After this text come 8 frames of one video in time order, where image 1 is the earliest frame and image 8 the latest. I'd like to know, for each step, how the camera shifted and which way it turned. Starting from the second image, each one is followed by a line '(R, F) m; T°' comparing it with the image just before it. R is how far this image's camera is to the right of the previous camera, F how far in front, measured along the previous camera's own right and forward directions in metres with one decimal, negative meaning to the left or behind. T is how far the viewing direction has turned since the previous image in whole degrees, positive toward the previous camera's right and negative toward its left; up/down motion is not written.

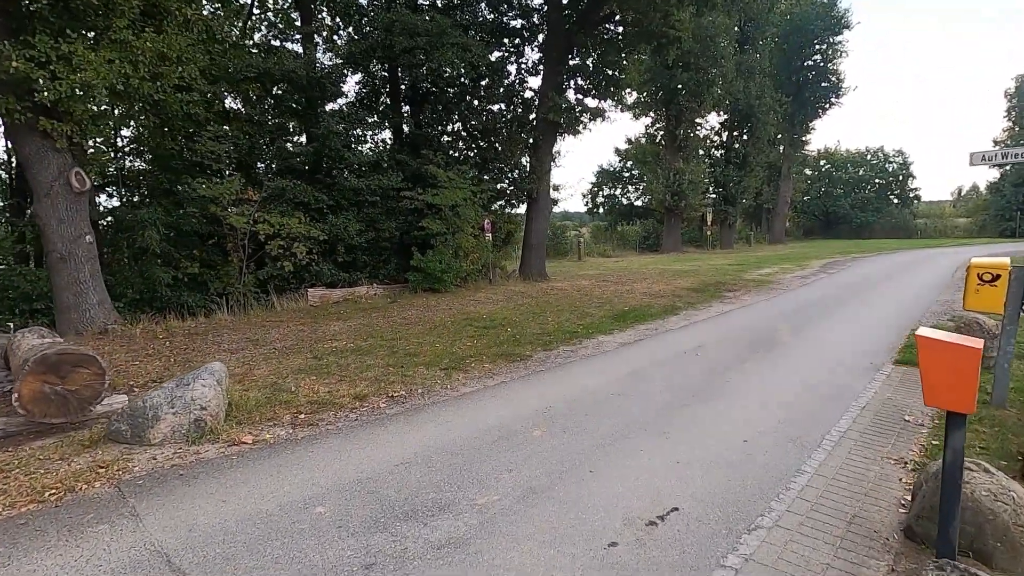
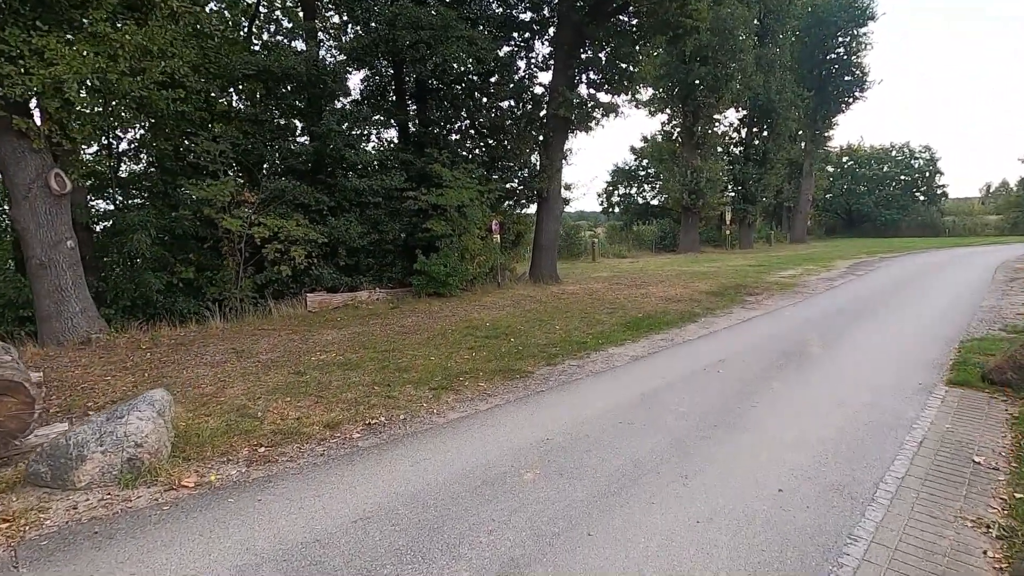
(+0.2, +0.5) m; -2°
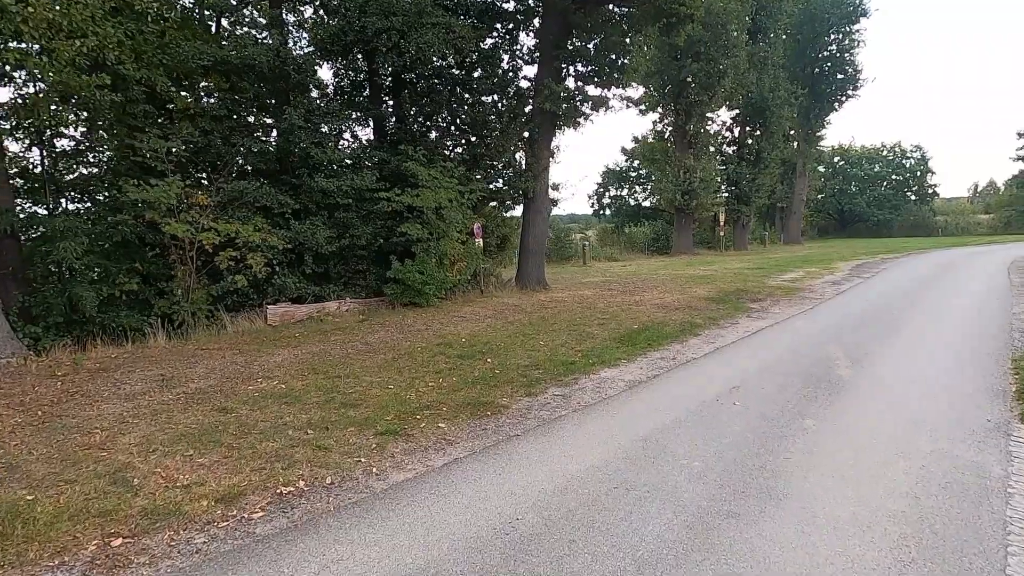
(+0.2, +0.9) m; +1°
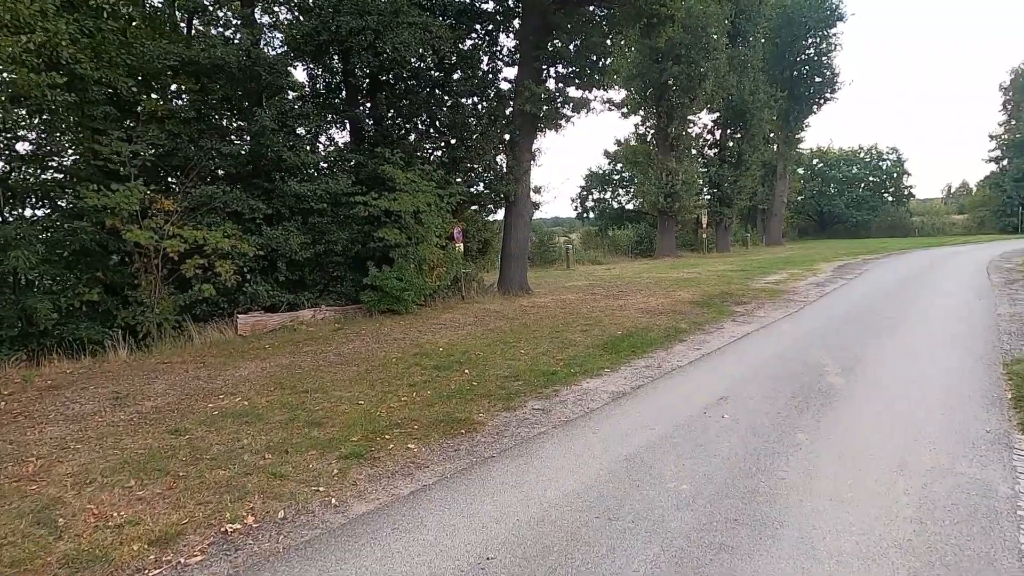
(+0.1, +0.2) m; +2°
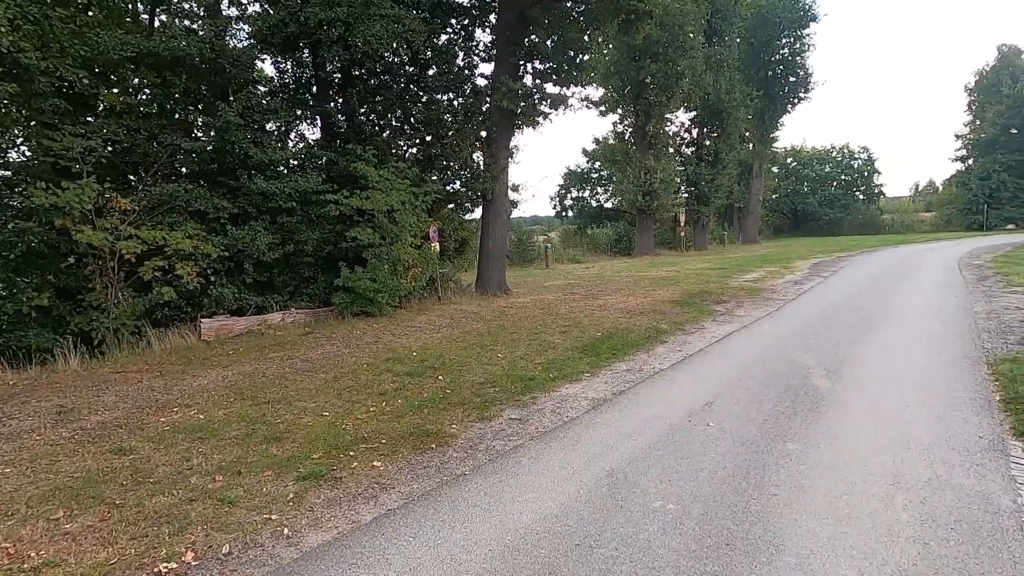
(0.0, +0.2) m; +2°
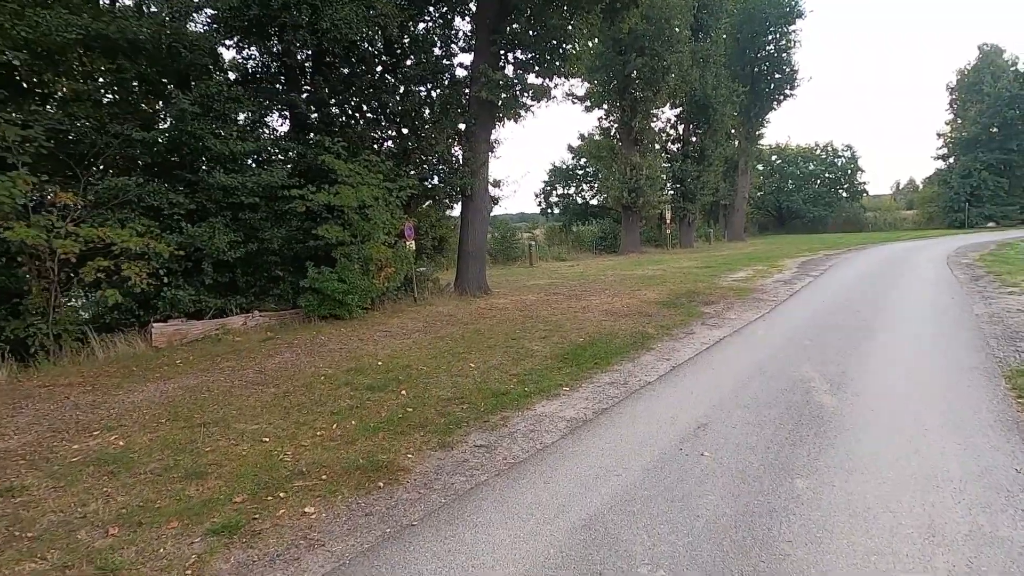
(+0.1, +0.5) m; +1°
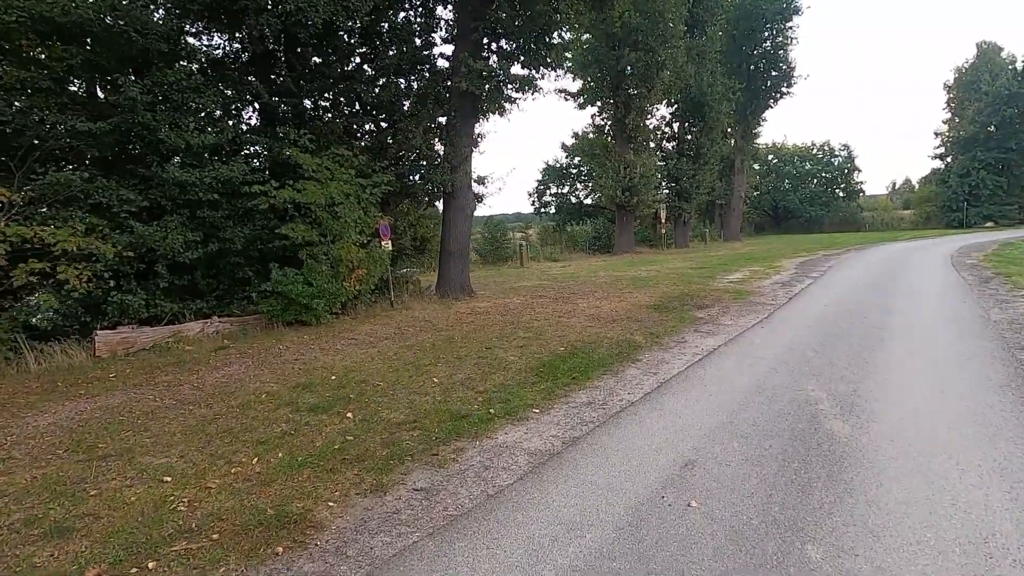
(+0.3, +0.6) m; 0°
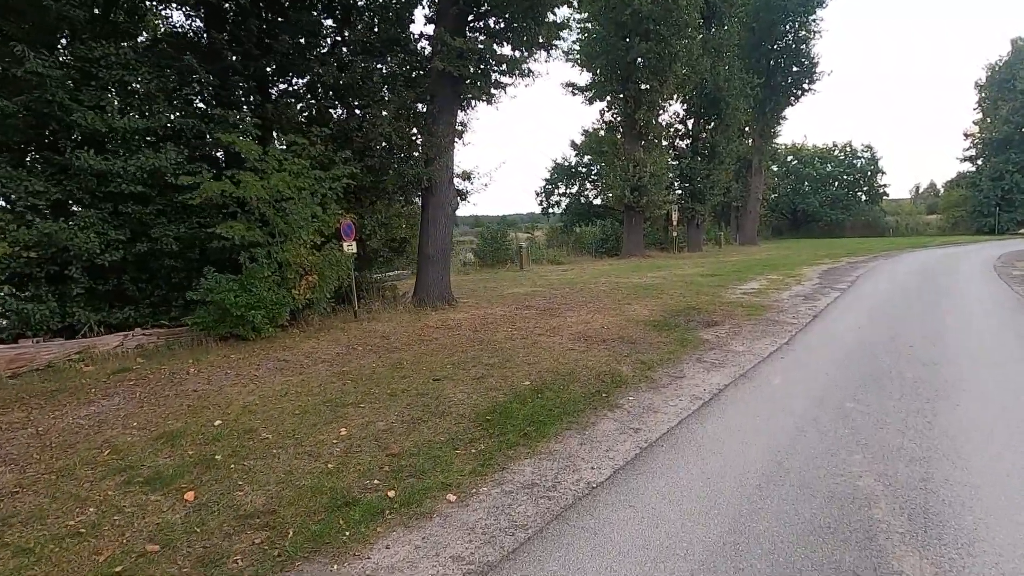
(+0.5, +1.3) m; -1°
